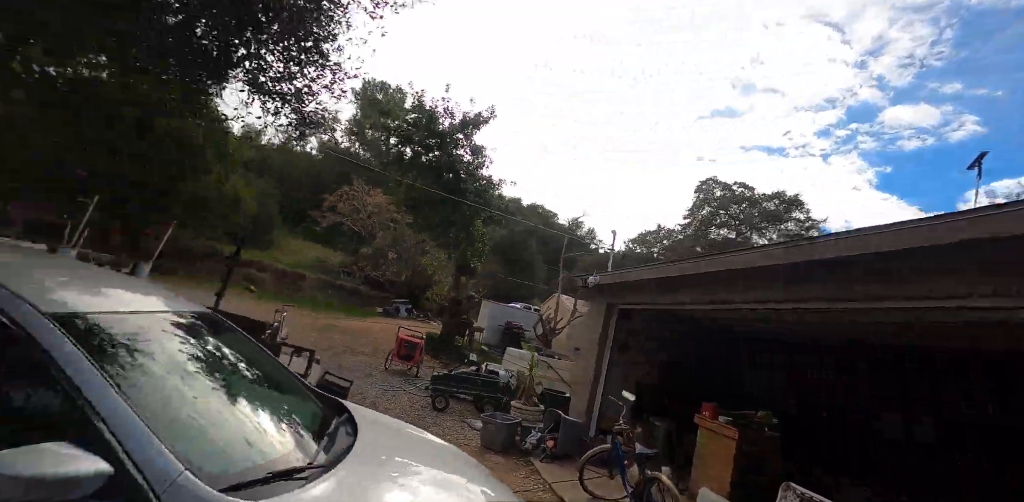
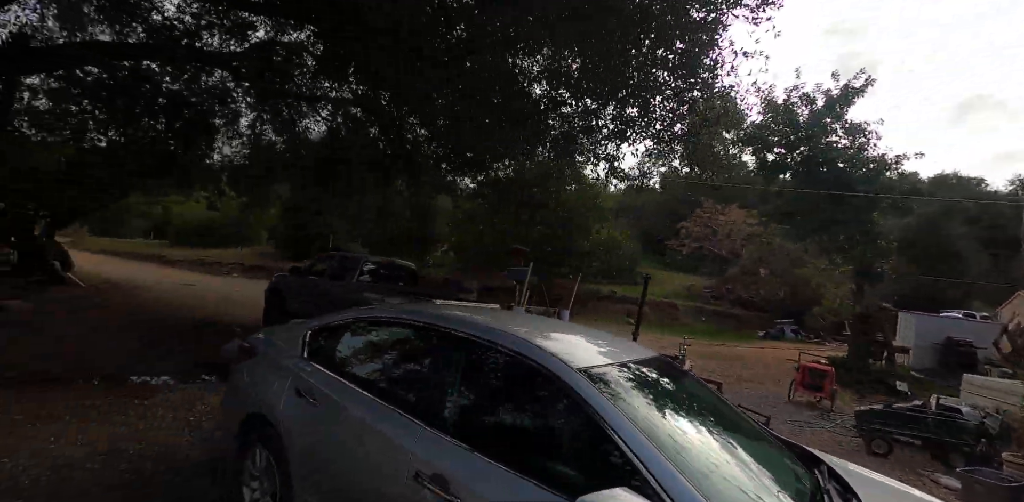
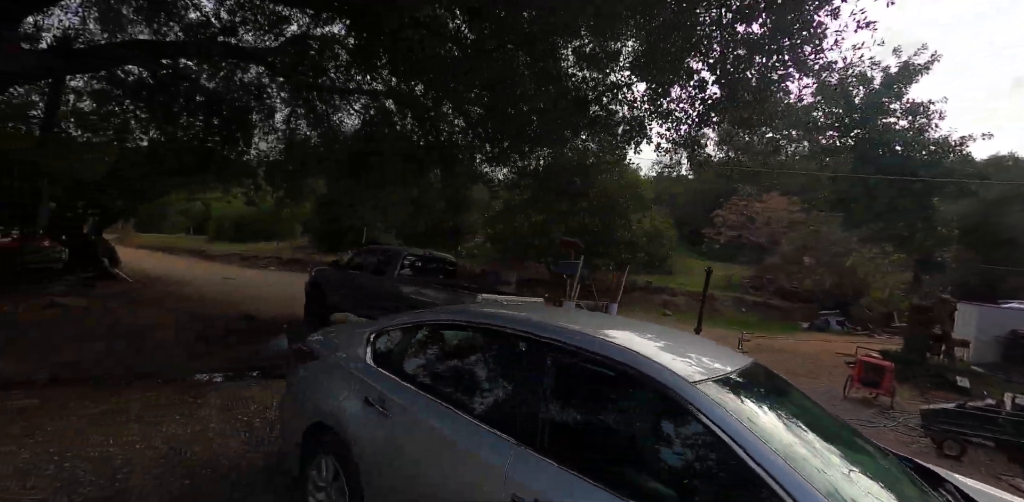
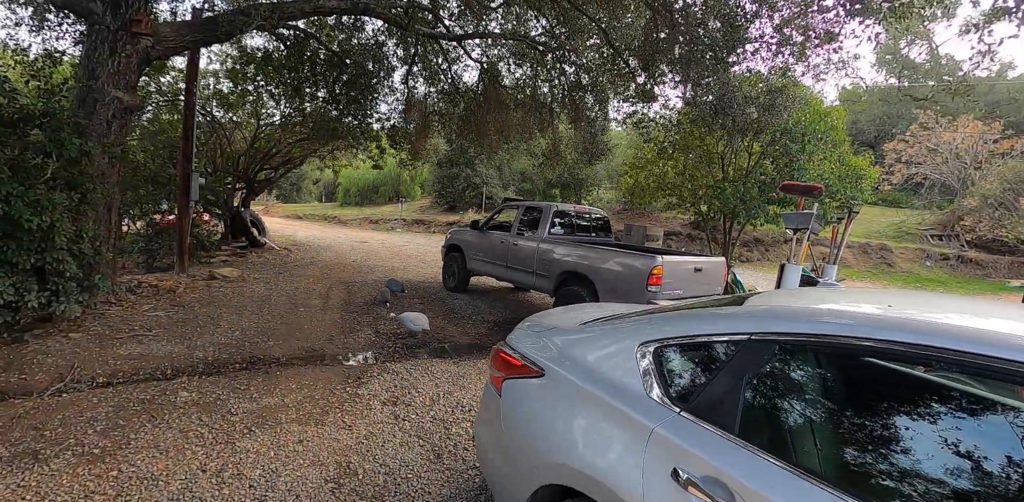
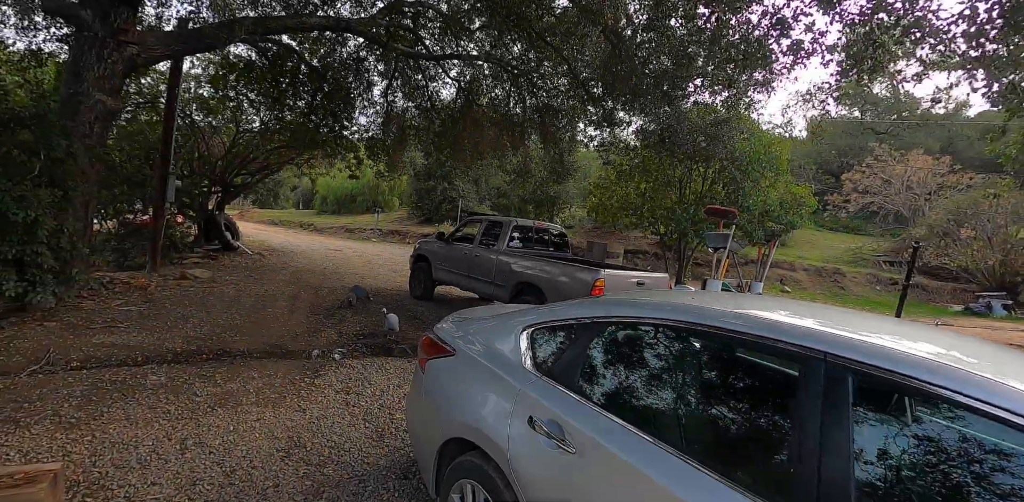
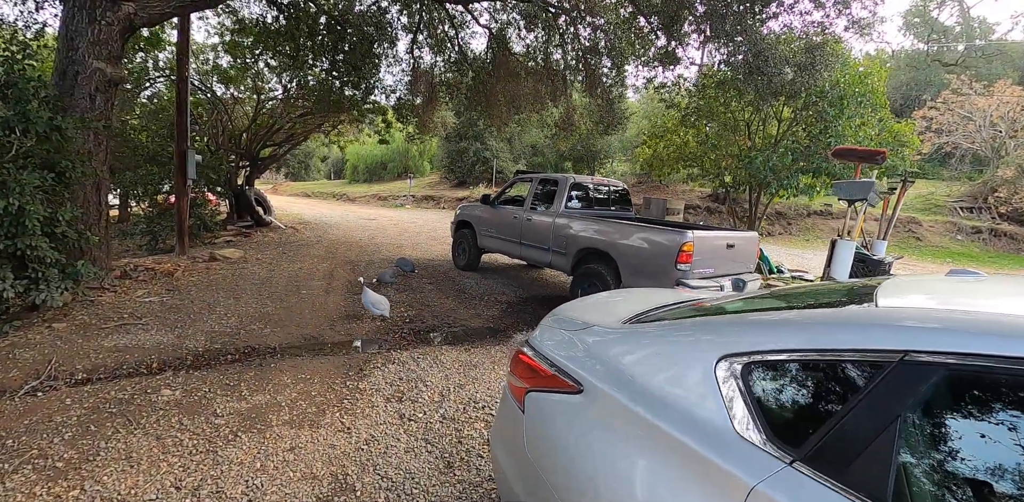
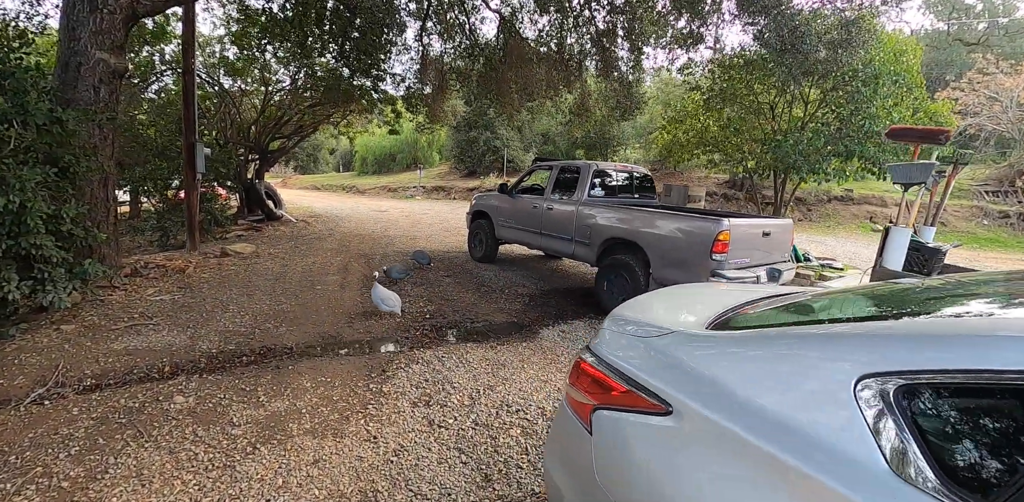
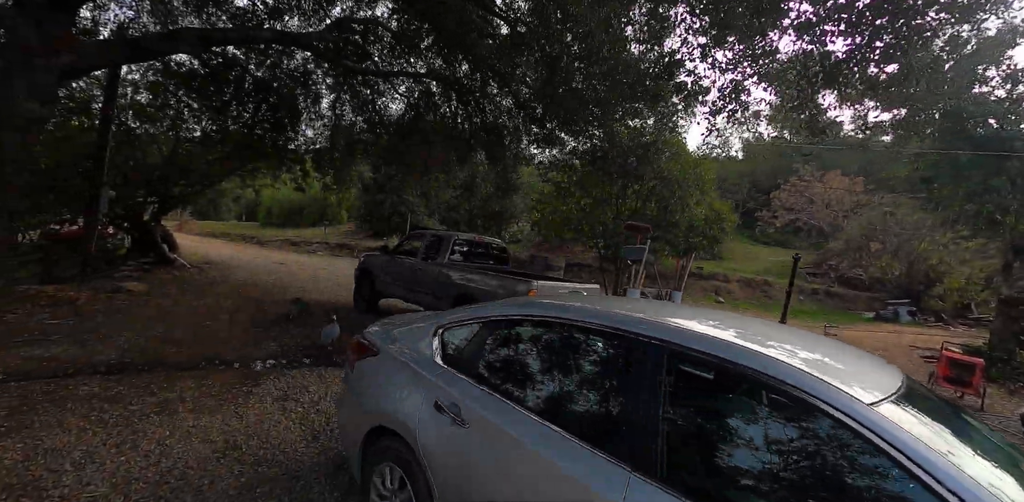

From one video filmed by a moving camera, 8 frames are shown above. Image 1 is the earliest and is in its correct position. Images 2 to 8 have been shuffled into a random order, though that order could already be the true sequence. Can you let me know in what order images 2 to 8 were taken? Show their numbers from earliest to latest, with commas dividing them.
2, 3, 8, 5, 4, 6, 7
